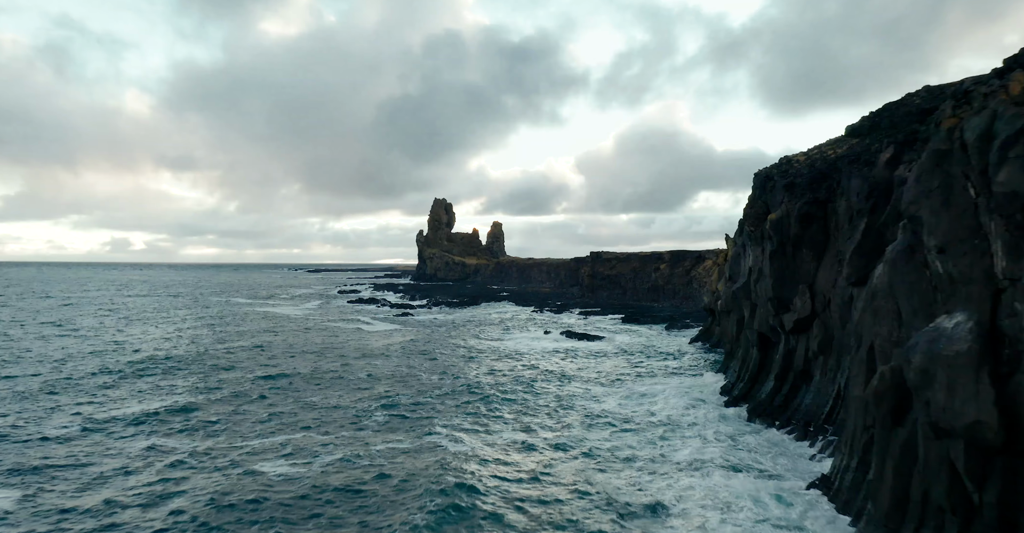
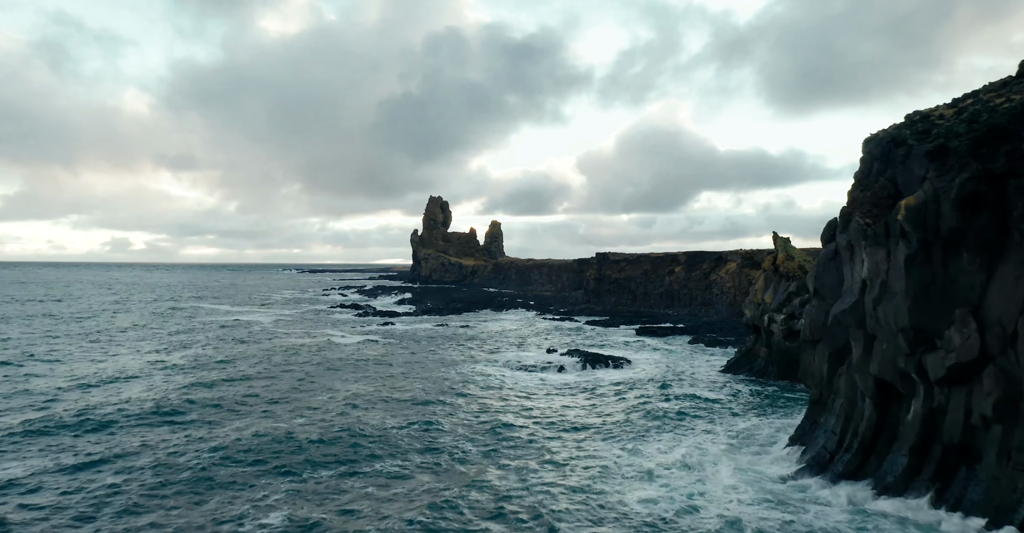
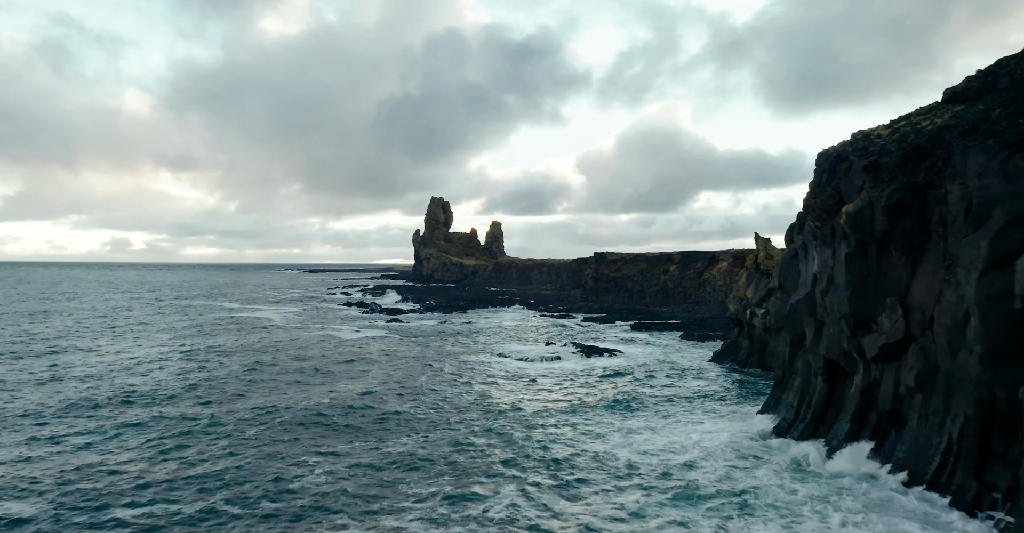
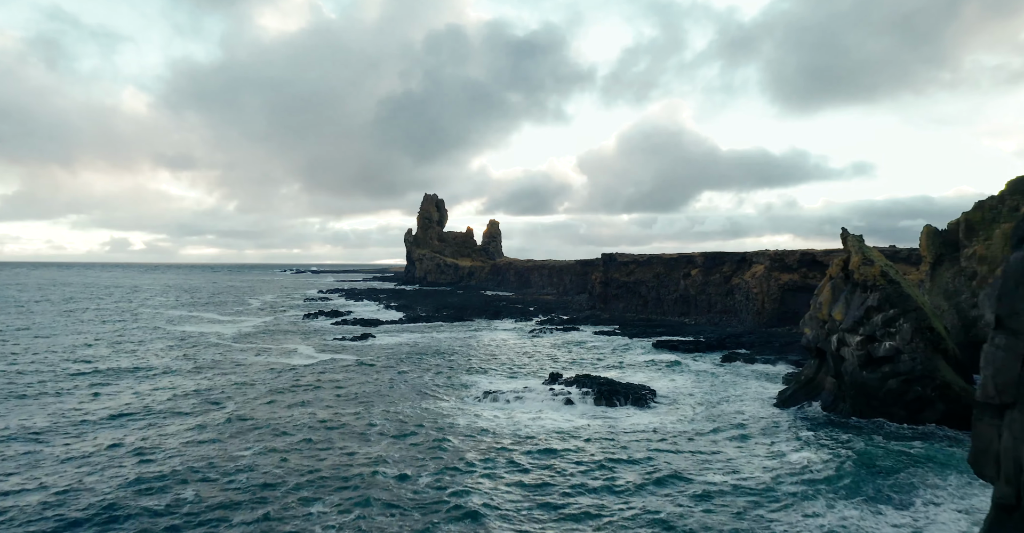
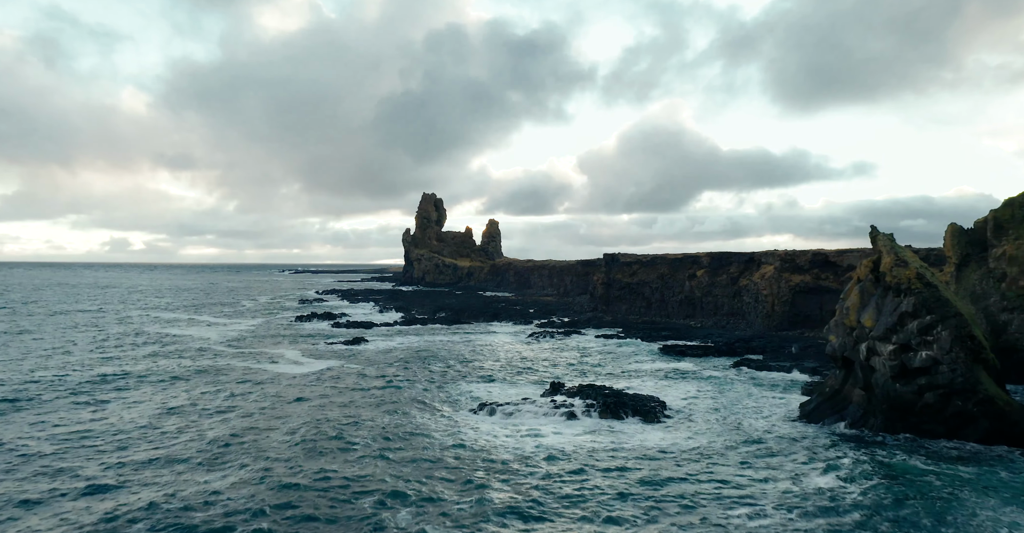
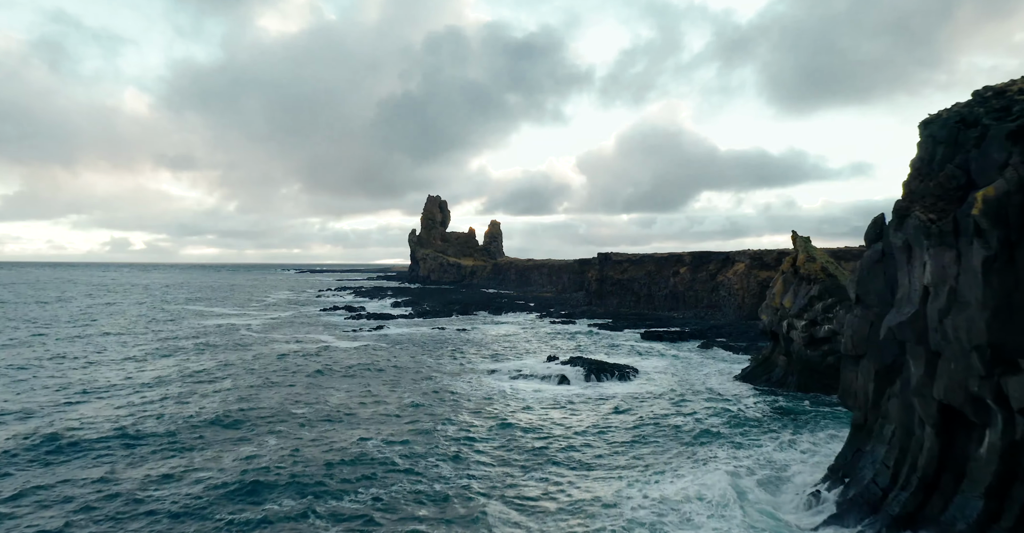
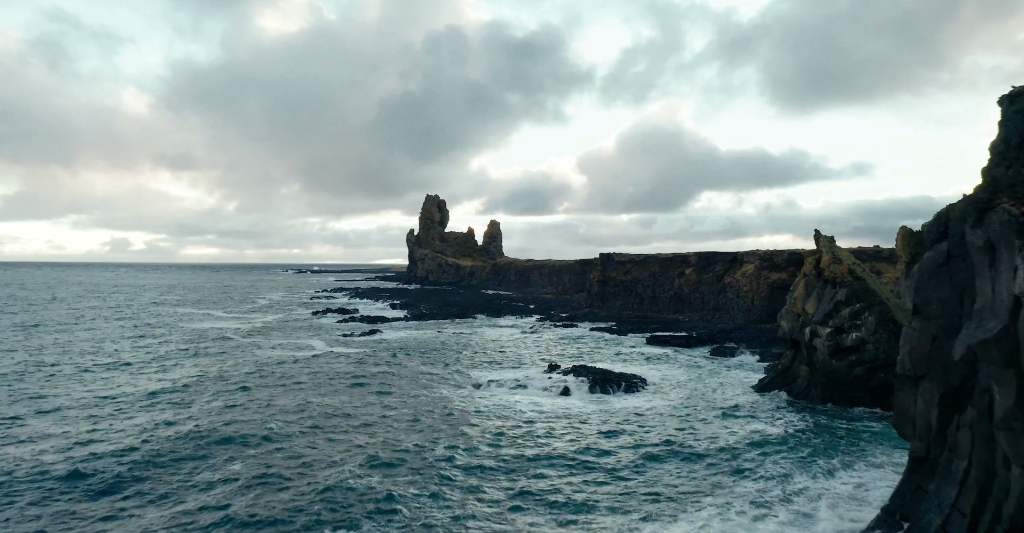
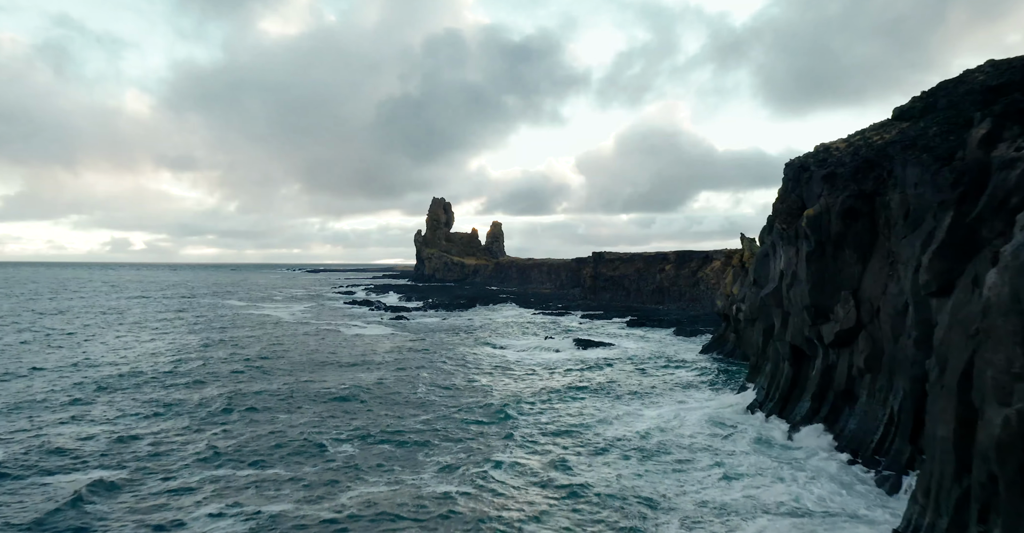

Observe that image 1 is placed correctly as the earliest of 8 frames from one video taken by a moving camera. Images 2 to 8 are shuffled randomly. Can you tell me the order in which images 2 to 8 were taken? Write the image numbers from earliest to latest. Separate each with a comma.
8, 3, 2, 6, 7, 4, 5
